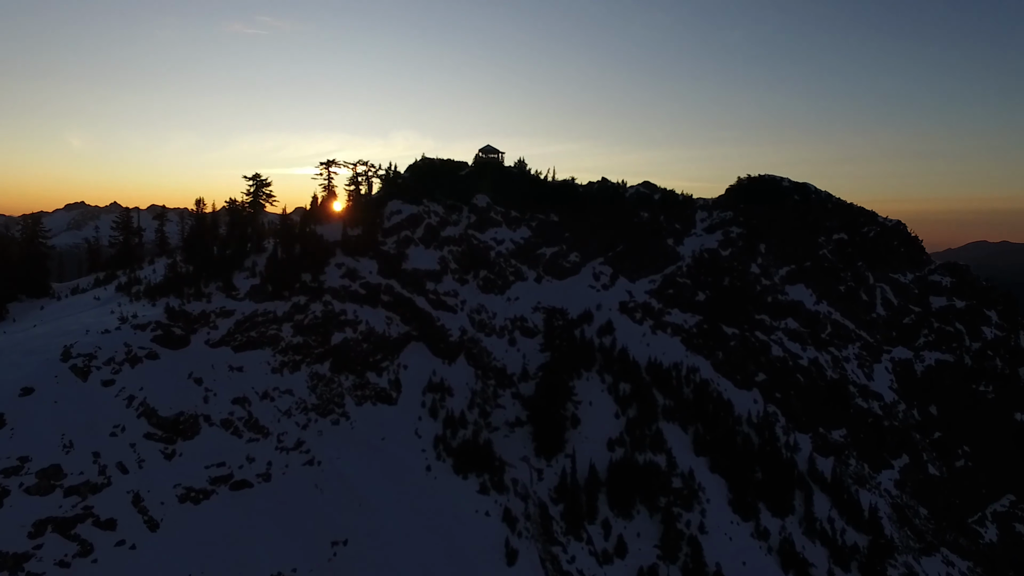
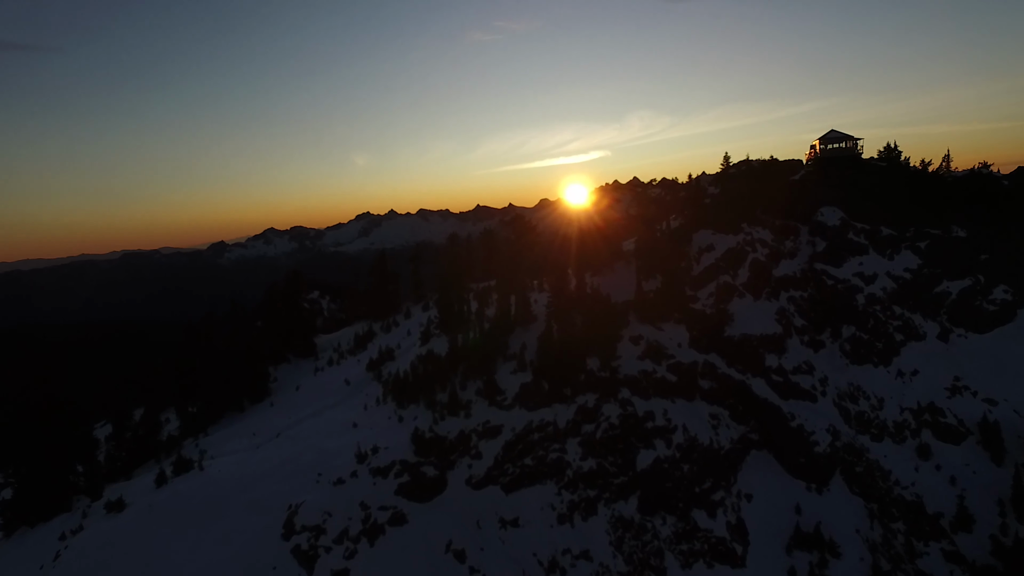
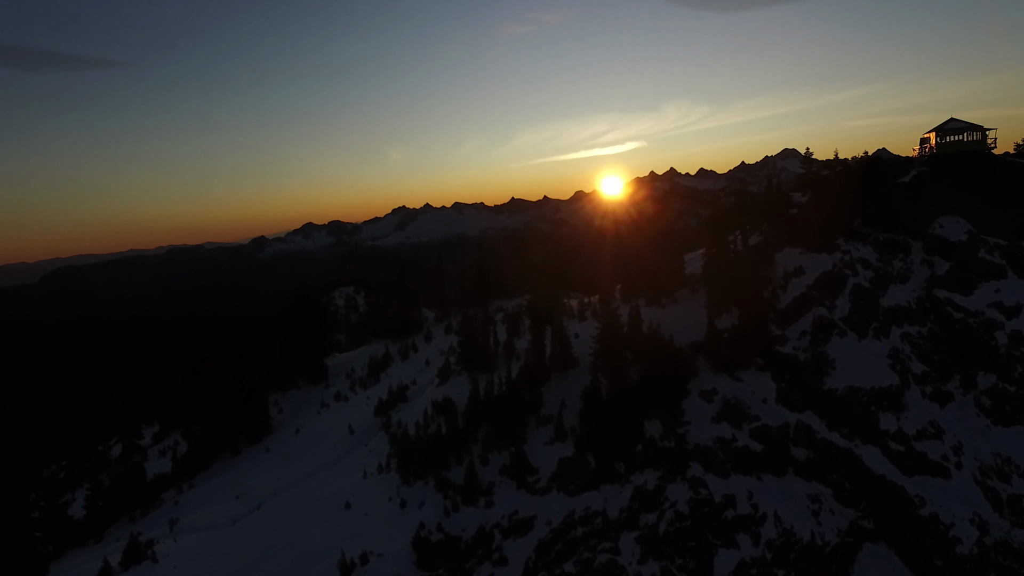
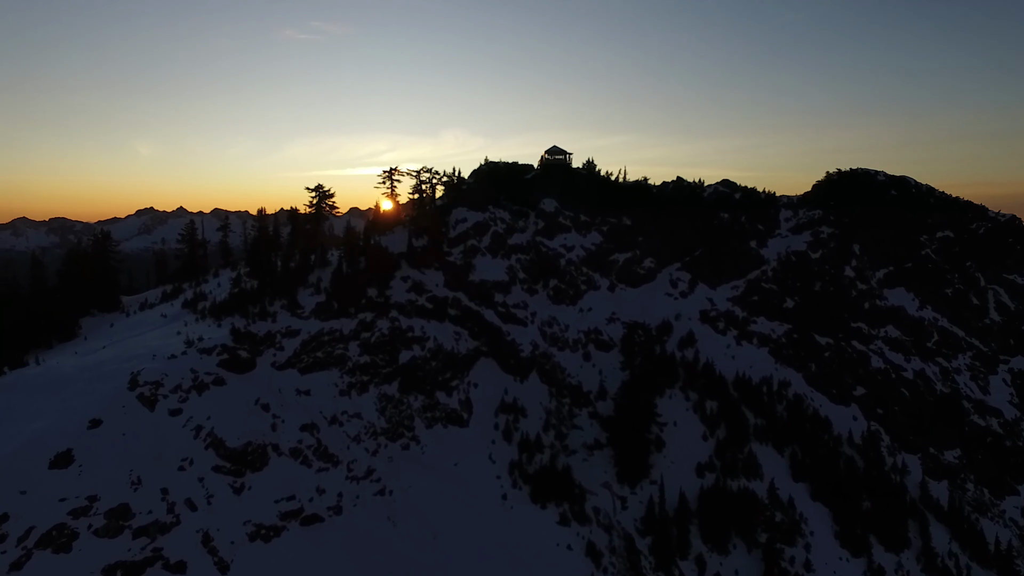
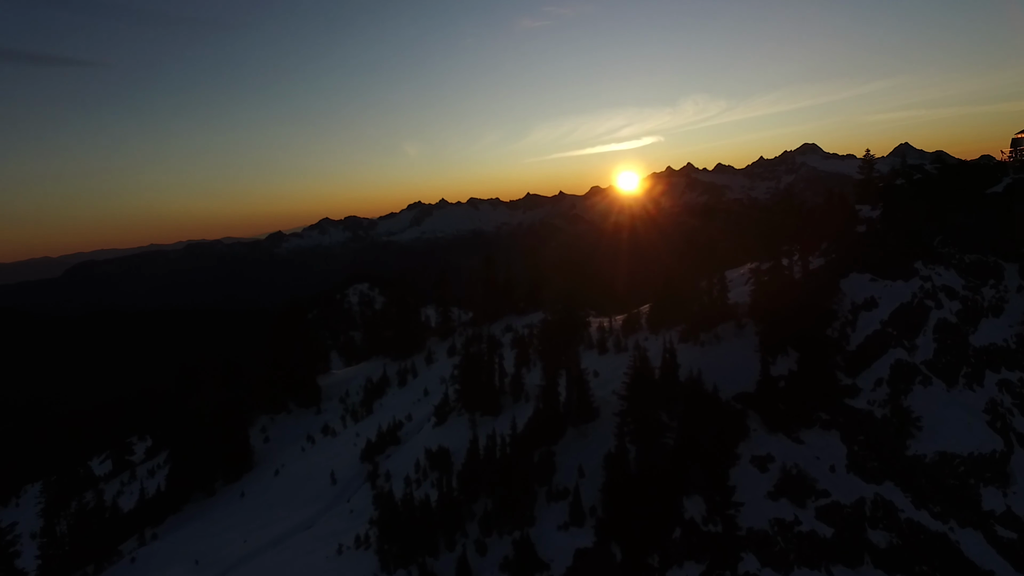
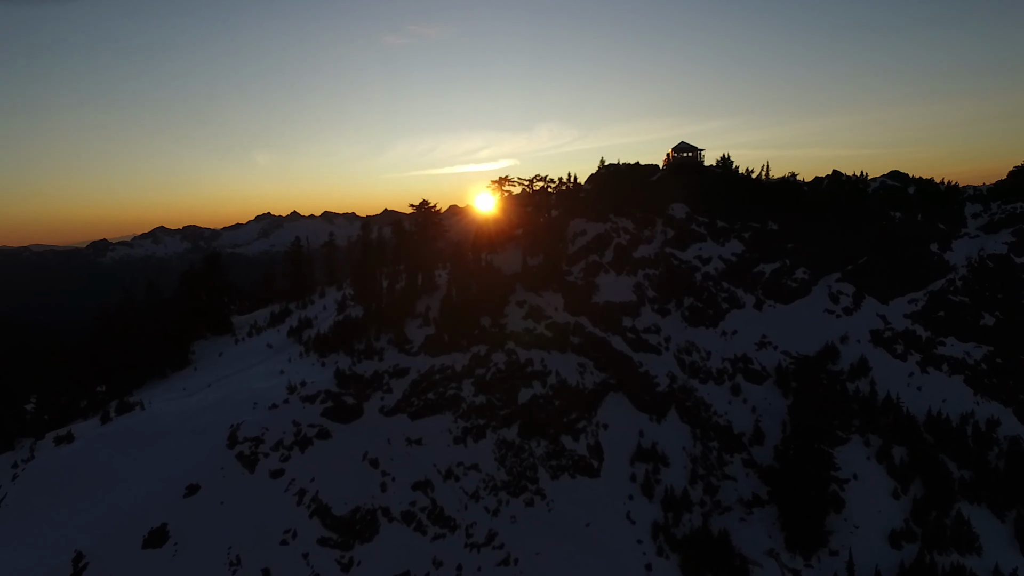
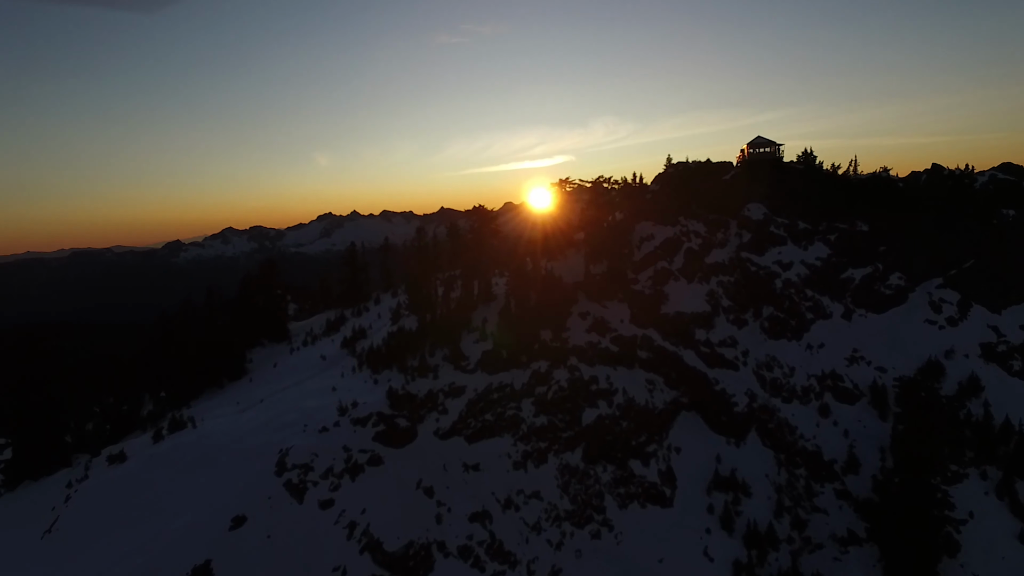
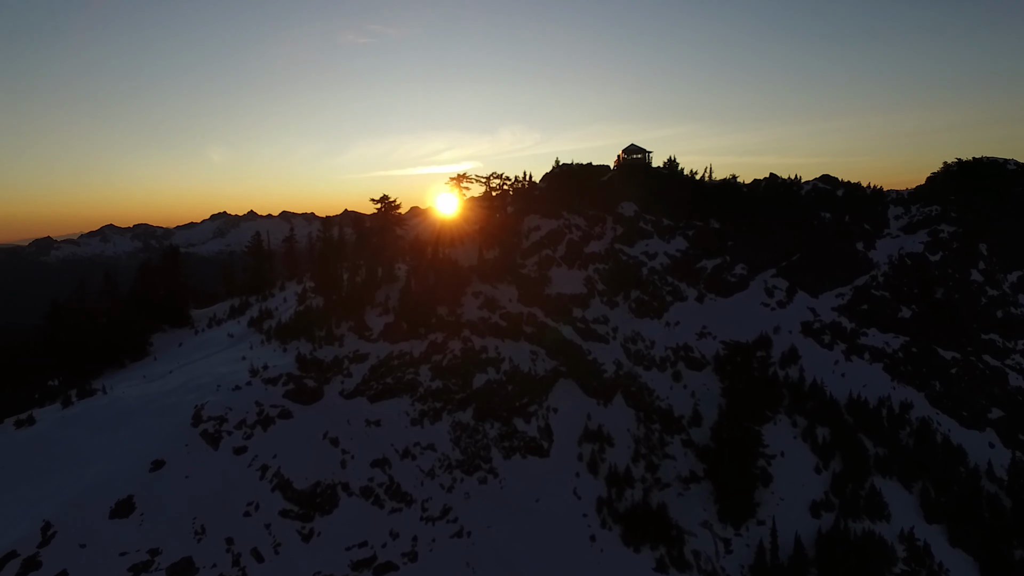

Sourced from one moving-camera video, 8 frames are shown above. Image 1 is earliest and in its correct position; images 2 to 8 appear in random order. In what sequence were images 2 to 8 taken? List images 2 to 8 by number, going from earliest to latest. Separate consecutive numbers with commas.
4, 8, 6, 7, 2, 3, 5
